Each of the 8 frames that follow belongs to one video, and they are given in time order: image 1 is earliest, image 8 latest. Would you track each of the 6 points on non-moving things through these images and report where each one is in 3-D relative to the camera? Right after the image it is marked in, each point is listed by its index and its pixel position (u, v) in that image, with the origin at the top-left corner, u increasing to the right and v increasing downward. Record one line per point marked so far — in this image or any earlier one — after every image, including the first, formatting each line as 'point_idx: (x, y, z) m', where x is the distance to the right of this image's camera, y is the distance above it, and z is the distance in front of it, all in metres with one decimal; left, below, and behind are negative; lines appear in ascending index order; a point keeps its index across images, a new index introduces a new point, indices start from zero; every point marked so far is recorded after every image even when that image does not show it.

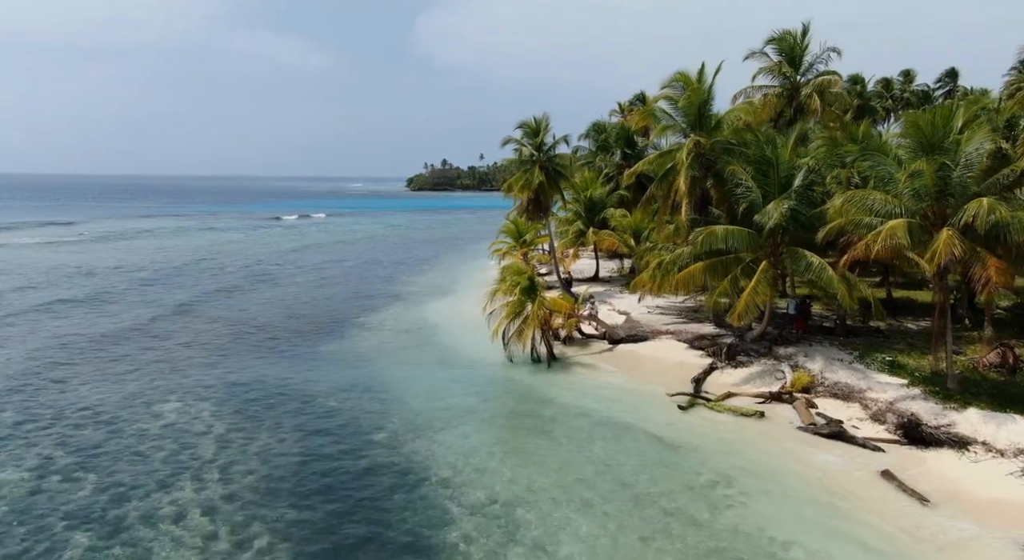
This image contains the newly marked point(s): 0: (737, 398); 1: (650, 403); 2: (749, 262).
0: (+6.4, -3.4, +18.4) m
1: (+3.9, -3.5, +18.5) m
2: (+7.3, +0.6, +19.9) m
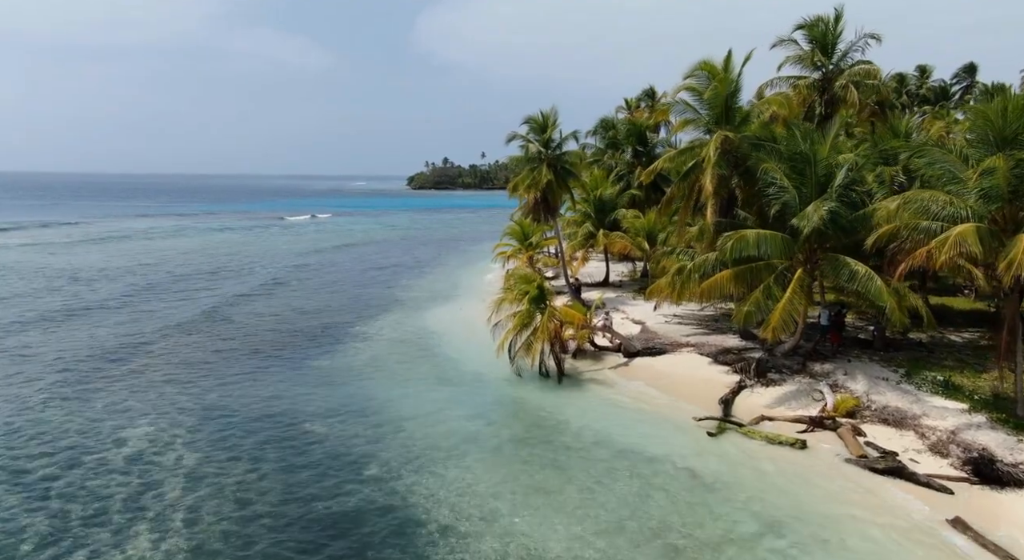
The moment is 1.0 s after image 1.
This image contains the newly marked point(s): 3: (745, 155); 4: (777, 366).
0: (+6.6, -3.7, +16.5) m
1: (+4.2, -3.8, +16.6) m
2: (+7.5, +0.3, +18.0) m
3: (+7.0, +3.8, +19.3) m
4: (+8.0, -2.6, +19.4) m
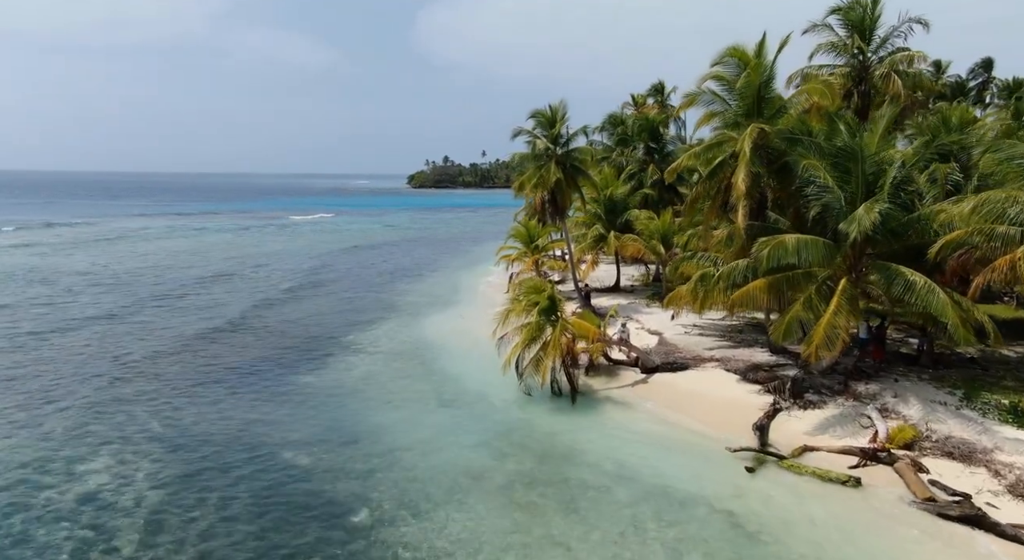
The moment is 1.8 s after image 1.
0: (+6.8, -3.9, +14.5) m
1: (+4.4, -4.1, +14.6) m
2: (+7.8, 0.0, +16.0) m
3: (+7.2, +3.5, +17.4) m
4: (+8.2, -2.8, +17.4) m
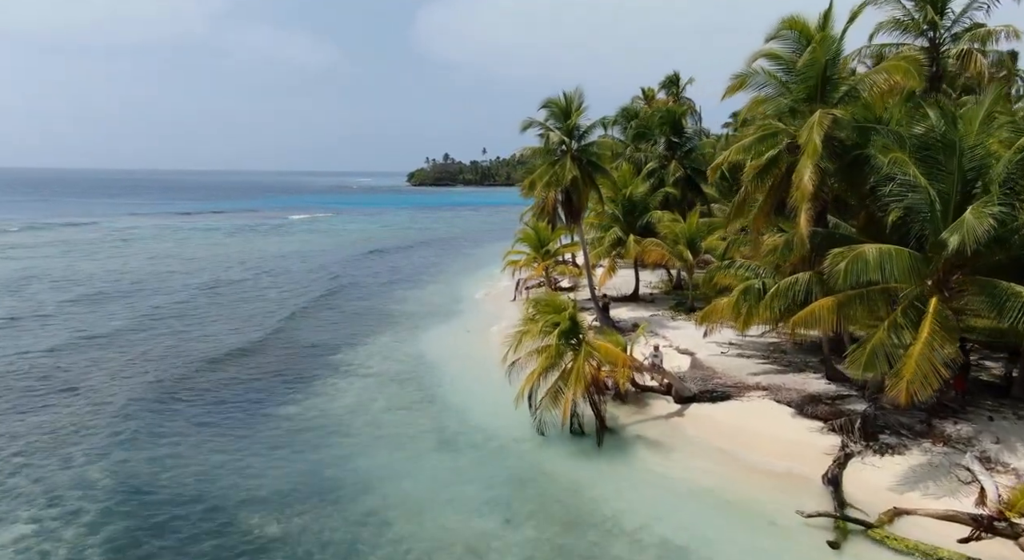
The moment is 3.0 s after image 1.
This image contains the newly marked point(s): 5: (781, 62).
0: (+7.2, -4.3, +11.6) m
1: (+4.7, -4.5, +11.7) m
2: (+8.1, -0.4, +13.1) m
3: (+7.5, +3.1, +14.4) m
4: (+8.5, -3.2, +14.5) m
5: (+6.4, +5.1, +15.3) m
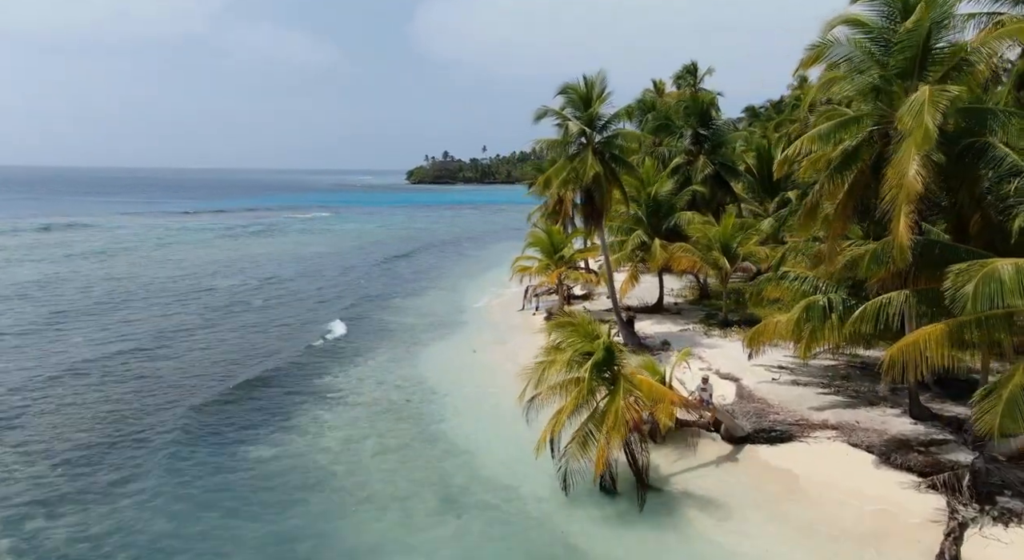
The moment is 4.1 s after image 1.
0: (+7.6, -4.7, +8.6) m
1: (+5.1, -4.9, +8.8) m
2: (+8.5, -0.8, +10.1) m
3: (+7.9, +2.7, +11.5) m
4: (+8.9, -3.6, +11.6) m
5: (+6.7, +4.8, +12.3) m
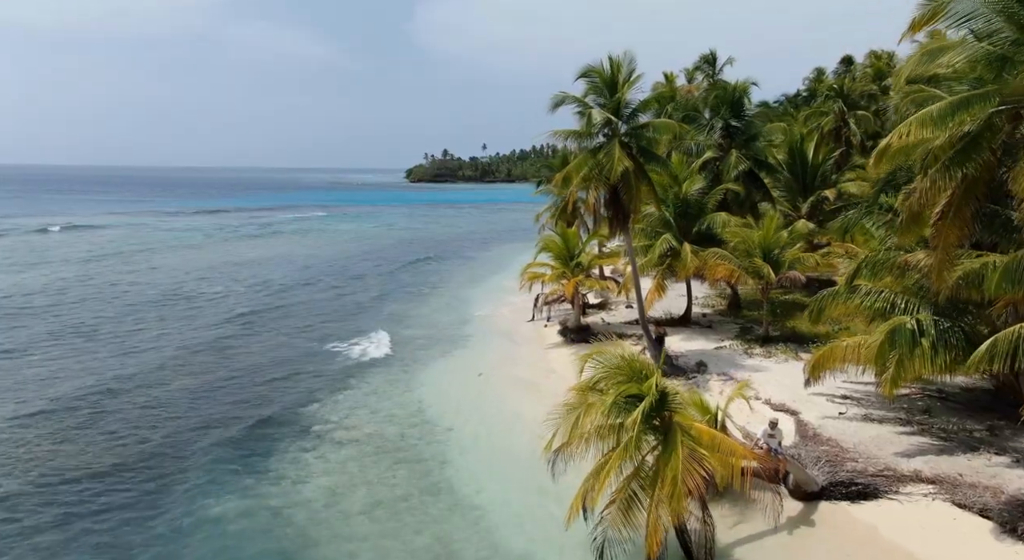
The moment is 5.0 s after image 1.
0: (+8.0, -5.1, +5.9) m
1: (+5.5, -5.3, +6.1) m
2: (+8.9, -1.1, +7.4) m
3: (+8.3, +2.4, +8.7) m
4: (+9.3, -4.0, +8.8) m
5: (+7.1, +4.4, +9.6) m
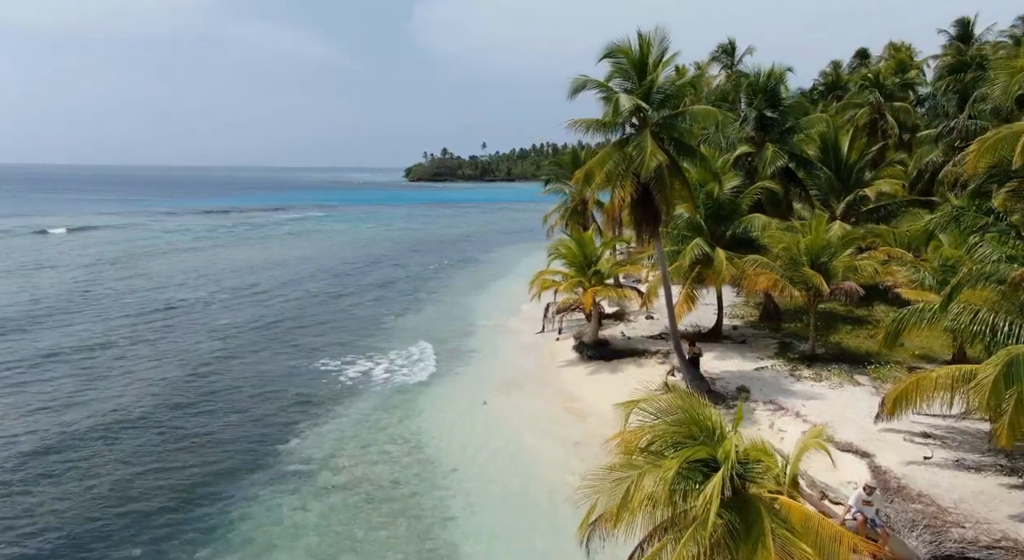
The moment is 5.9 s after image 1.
0: (+8.3, -5.4, +3.4) m
1: (+5.8, -5.6, +3.6) m
2: (+9.2, -1.4, +4.9) m
3: (+8.6, +2.0, +6.3) m
4: (+9.6, -4.3, +6.4) m
5: (+7.4, +4.1, +7.1) m
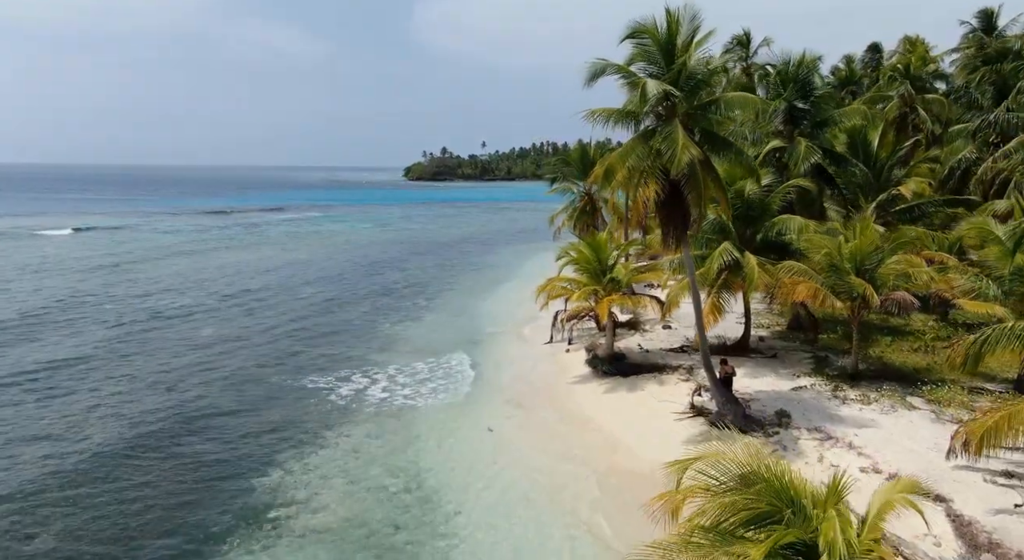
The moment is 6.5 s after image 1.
0: (+8.5, -5.6, +1.6) m
1: (+6.1, -5.8, +1.8) m
2: (+9.4, -1.7, +3.1) m
3: (+8.8, +1.8, +4.4) m
4: (+9.9, -4.5, +4.5) m
5: (+7.7, +3.9, +5.2) m
